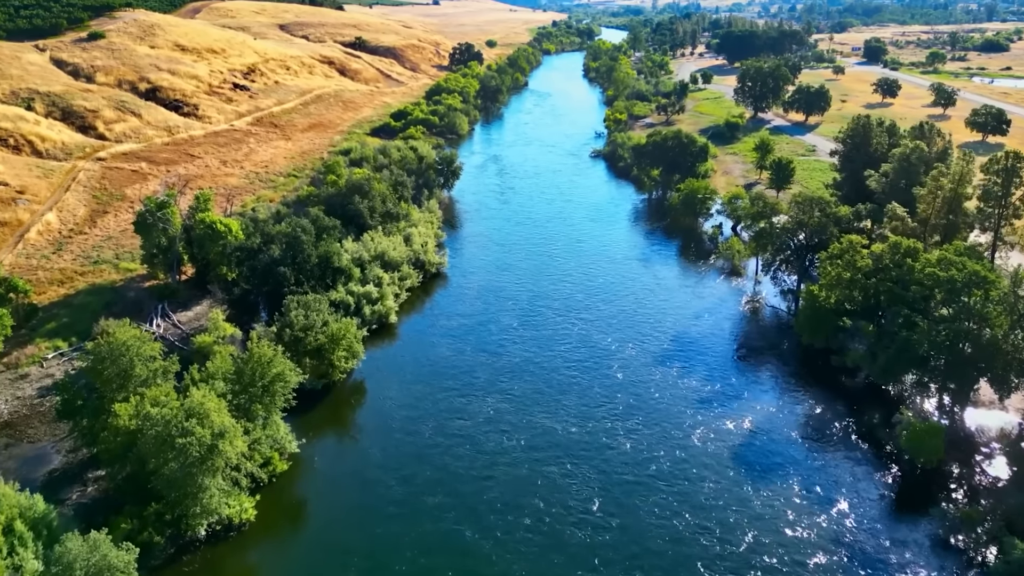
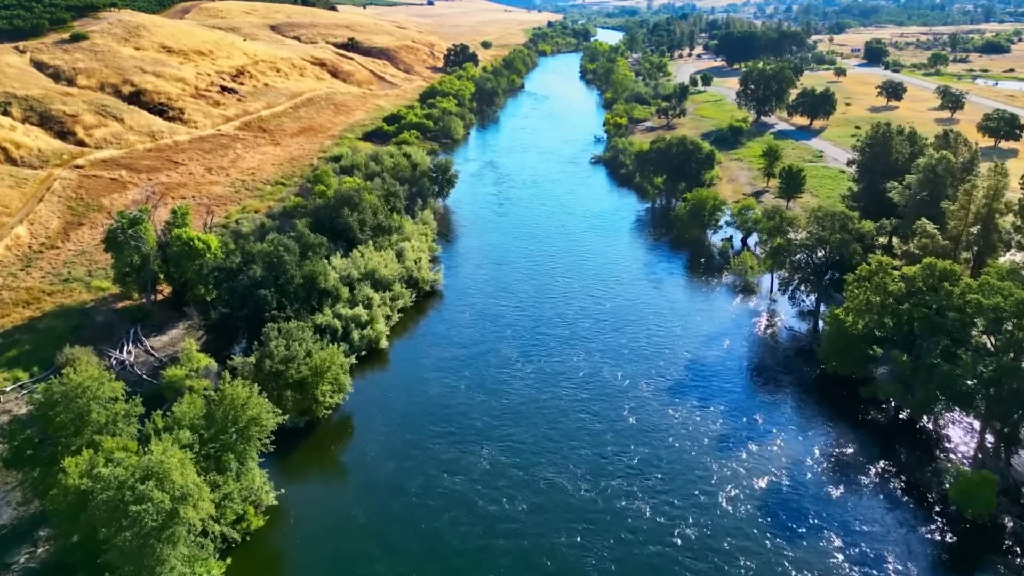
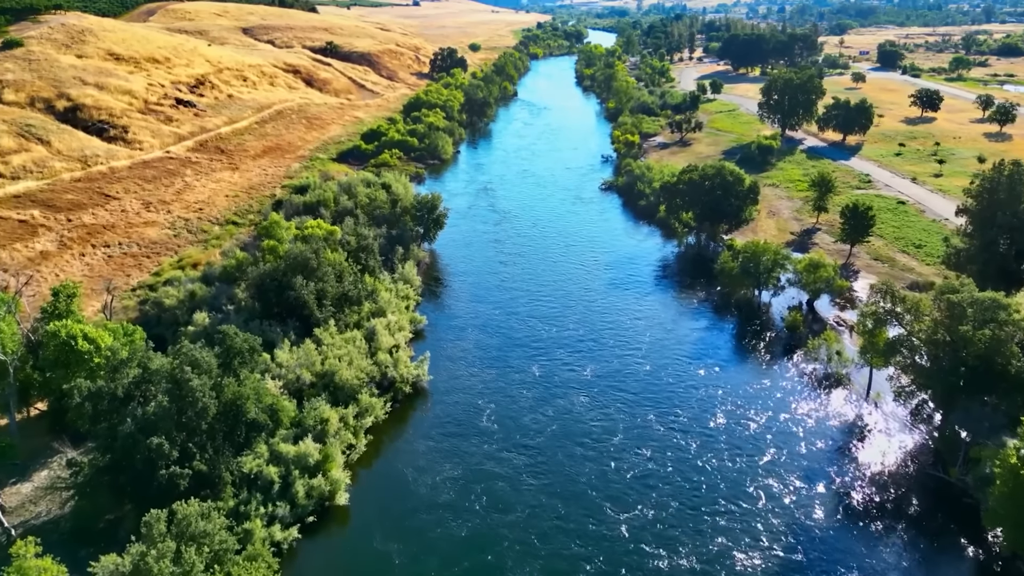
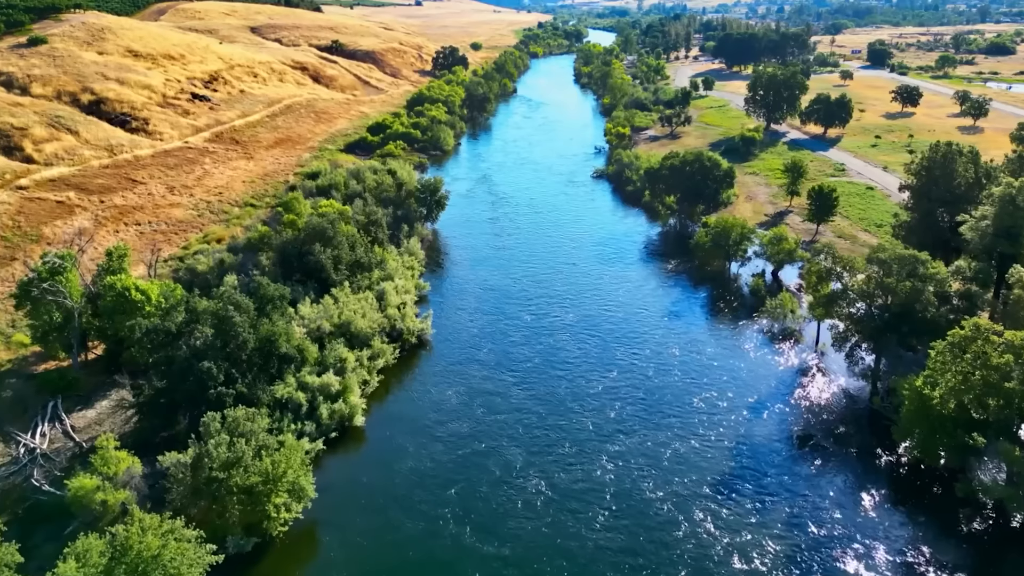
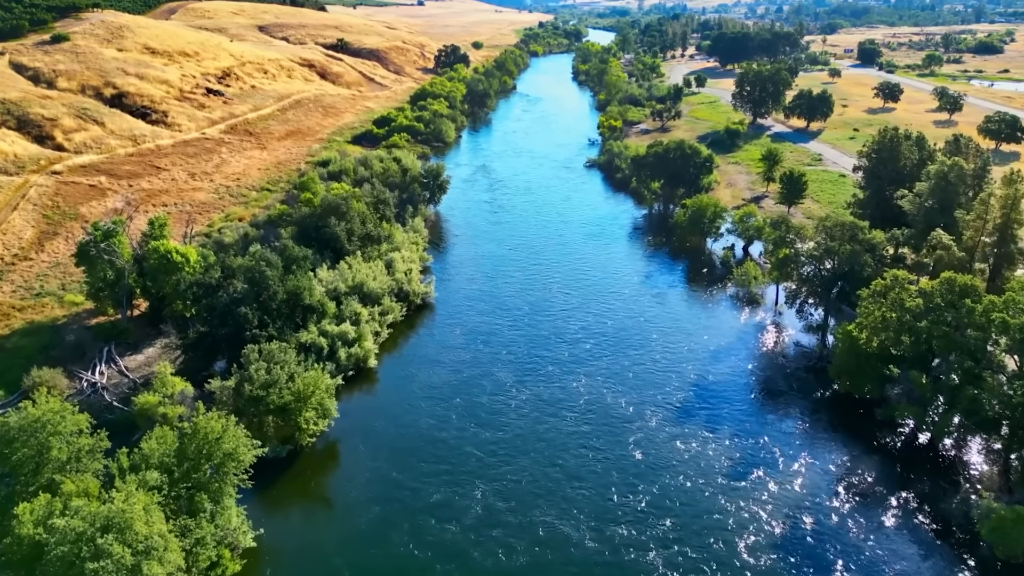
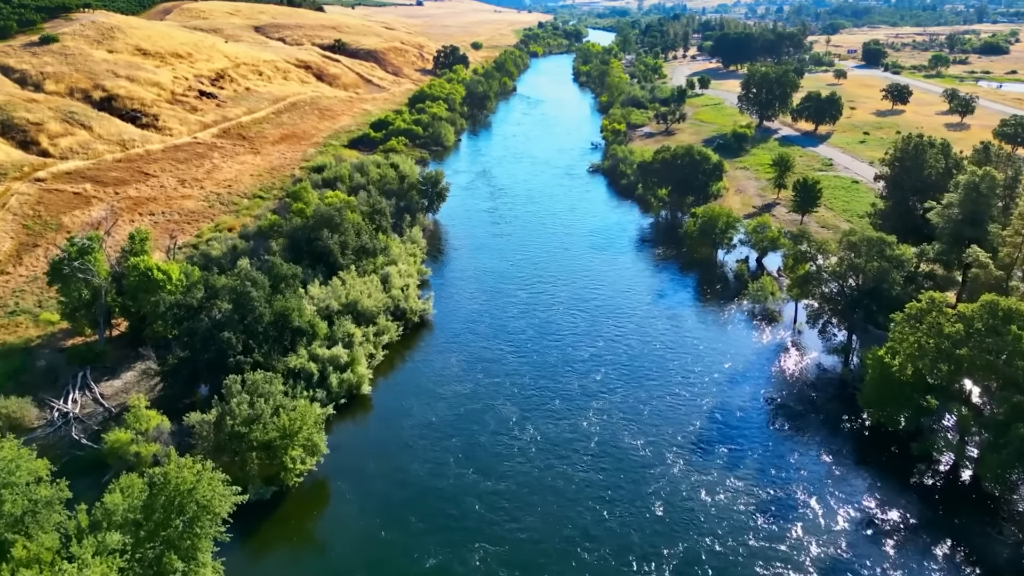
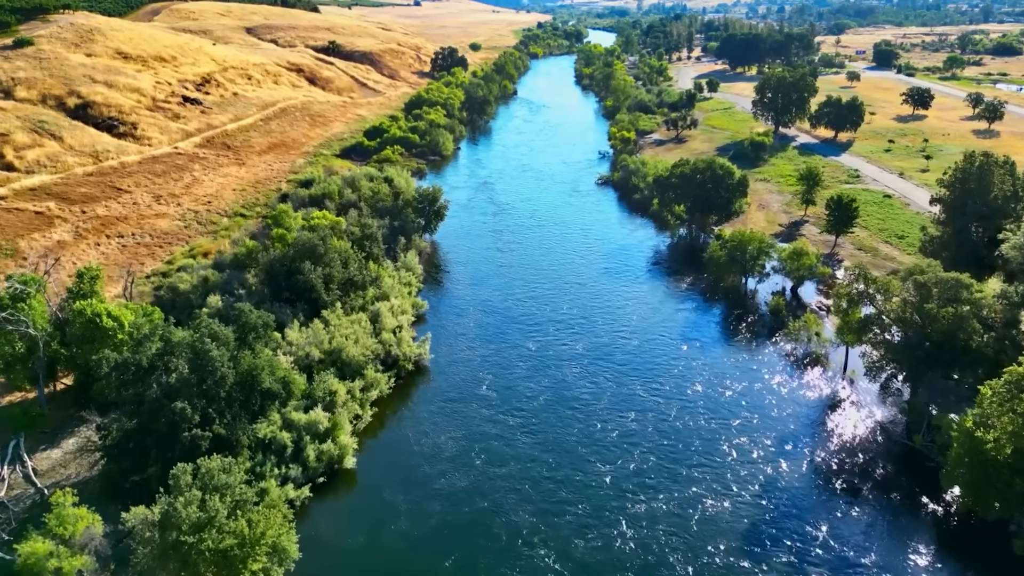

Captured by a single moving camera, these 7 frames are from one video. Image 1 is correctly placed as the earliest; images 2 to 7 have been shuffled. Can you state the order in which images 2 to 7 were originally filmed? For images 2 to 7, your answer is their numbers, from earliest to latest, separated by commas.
2, 5, 6, 4, 7, 3
